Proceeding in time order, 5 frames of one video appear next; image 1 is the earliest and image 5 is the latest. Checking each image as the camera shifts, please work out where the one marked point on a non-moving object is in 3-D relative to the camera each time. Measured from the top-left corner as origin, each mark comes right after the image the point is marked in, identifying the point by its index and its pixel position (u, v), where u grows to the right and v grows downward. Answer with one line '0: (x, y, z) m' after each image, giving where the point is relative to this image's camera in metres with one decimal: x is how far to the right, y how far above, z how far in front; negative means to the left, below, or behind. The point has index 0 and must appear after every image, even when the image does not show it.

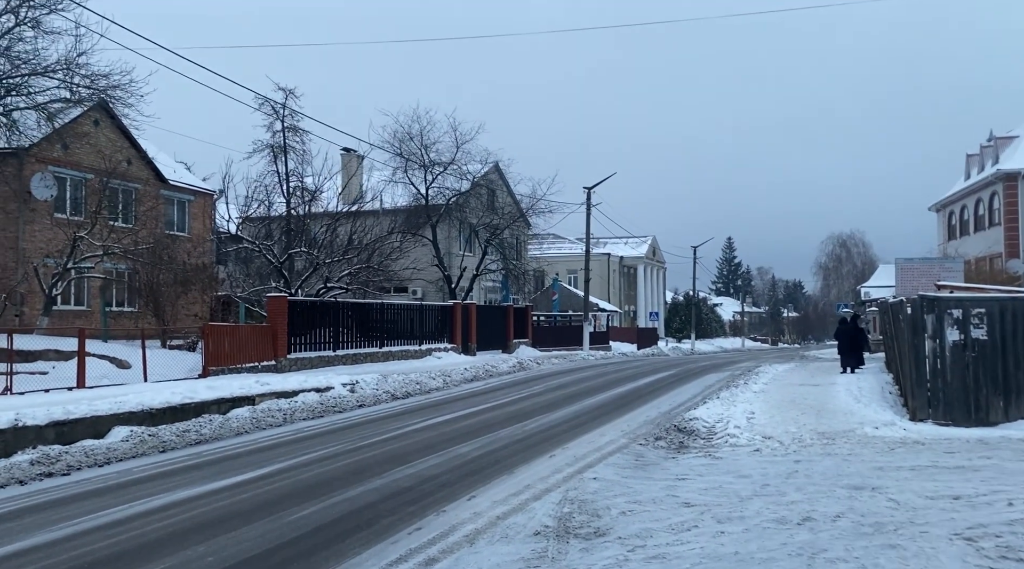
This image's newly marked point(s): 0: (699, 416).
0: (+3.1, -2.2, +14.4) m
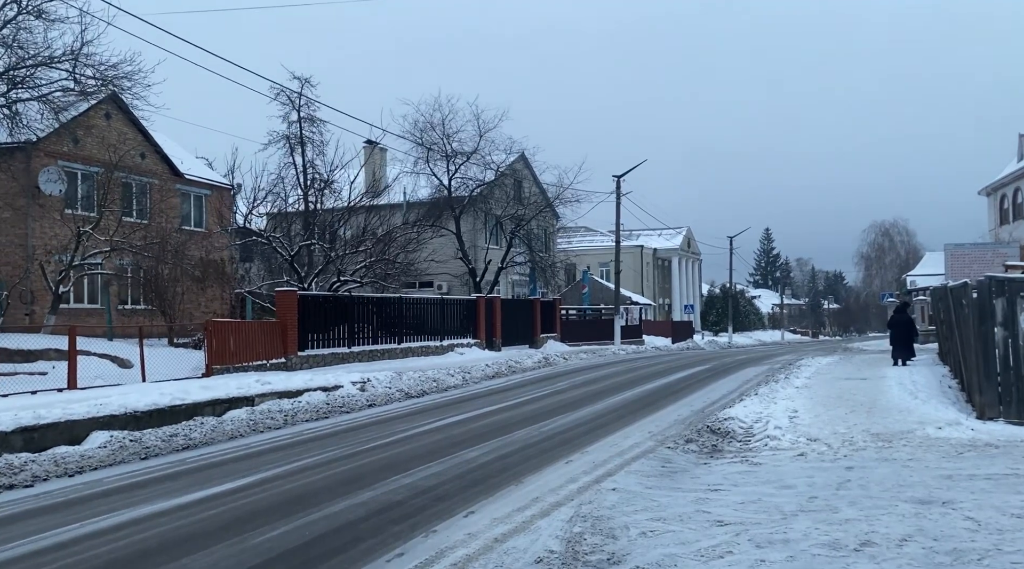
0: (+3.3, -2.0, +13.0) m
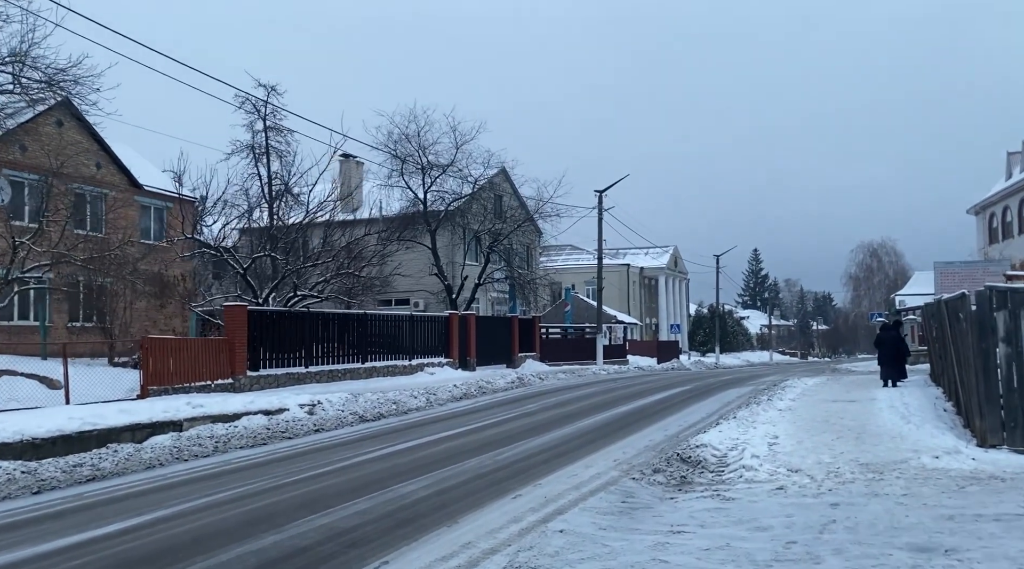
0: (+2.7, -2.1, +11.7) m
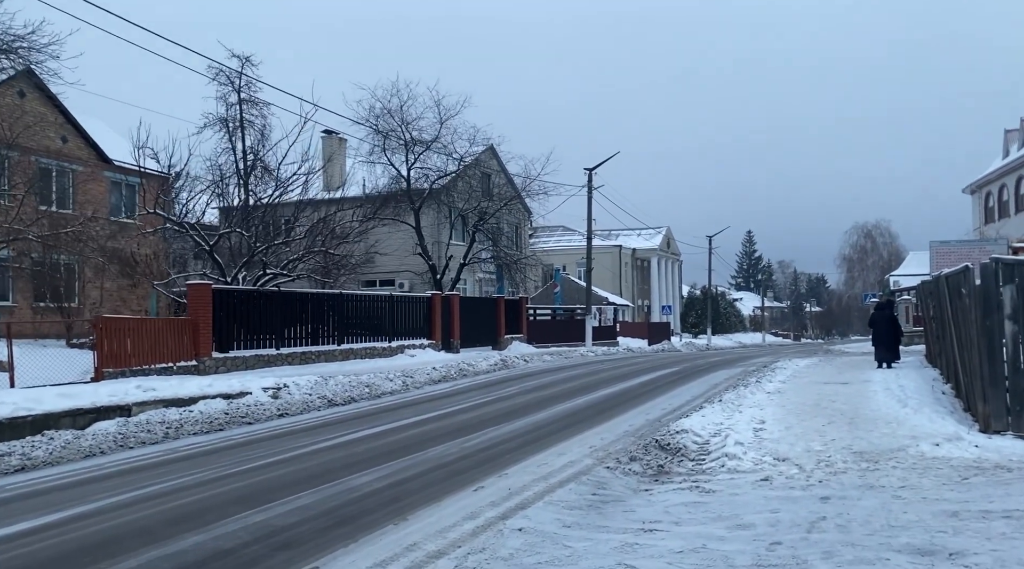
0: (+2.2, -1.8, +10.9) m
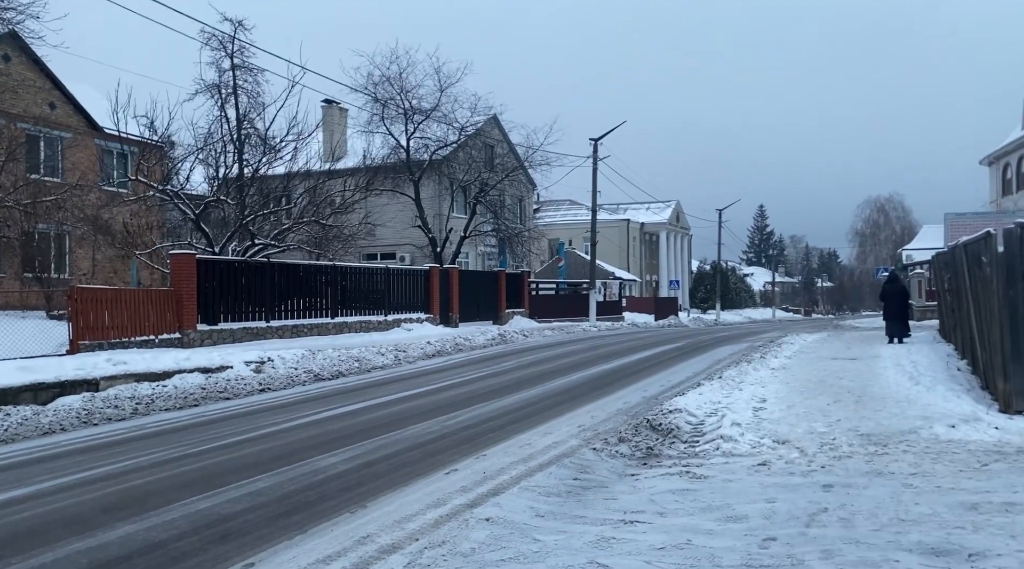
0: (+2.0, -1.4, +10.2) m
